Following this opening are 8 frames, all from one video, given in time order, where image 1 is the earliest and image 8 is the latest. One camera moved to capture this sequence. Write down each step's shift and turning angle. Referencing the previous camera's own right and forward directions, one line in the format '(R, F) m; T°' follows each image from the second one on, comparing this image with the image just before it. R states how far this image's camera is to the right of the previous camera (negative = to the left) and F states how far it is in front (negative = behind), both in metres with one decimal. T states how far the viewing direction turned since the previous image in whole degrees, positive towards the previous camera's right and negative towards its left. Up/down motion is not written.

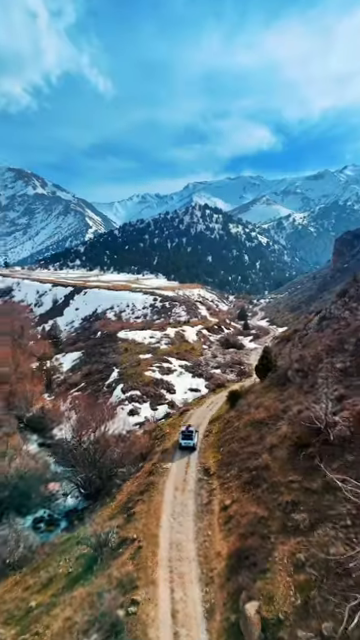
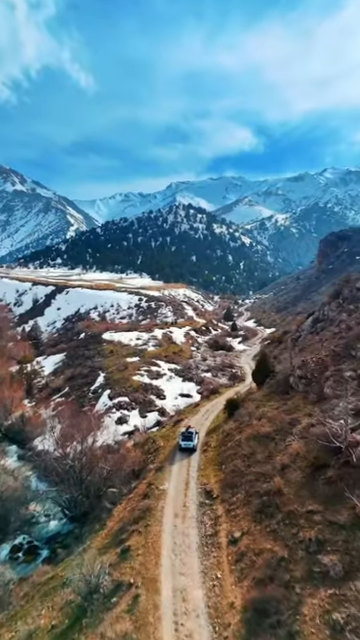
(-1.0, +2.8) m; +3°
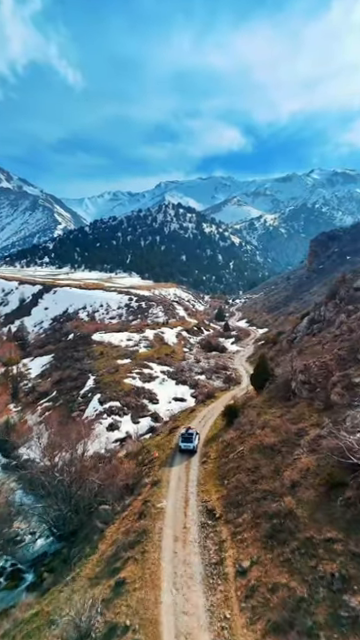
(-0.6, +2.1) m; +2°
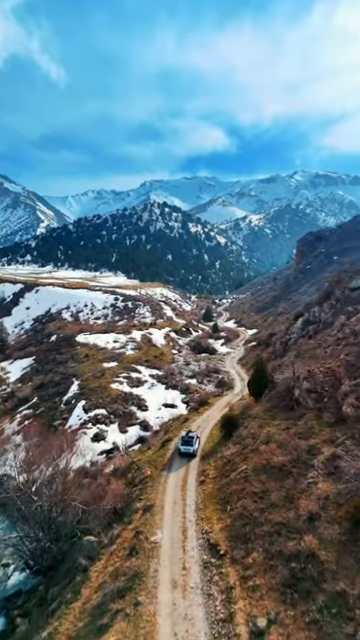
(-0.7, +3.0) m; +2°
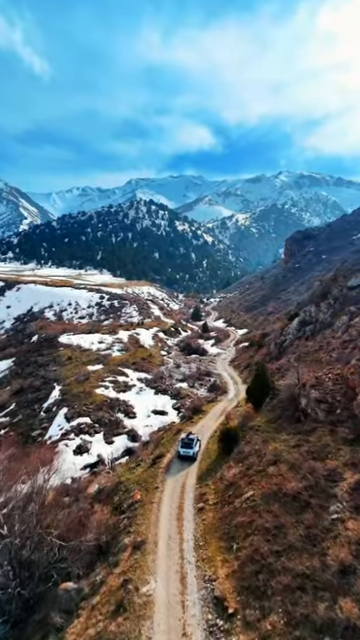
(-0.5, +3.4) m; +2°
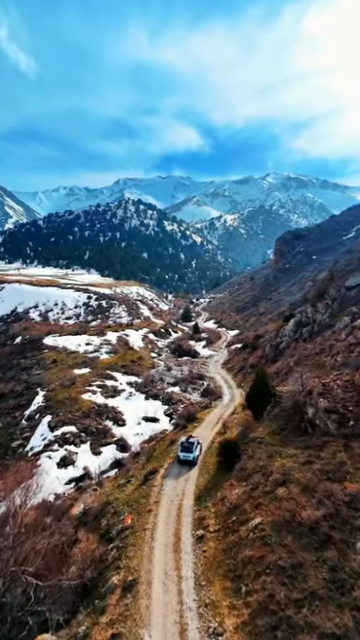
(-0.4, +2.6) m; +2°
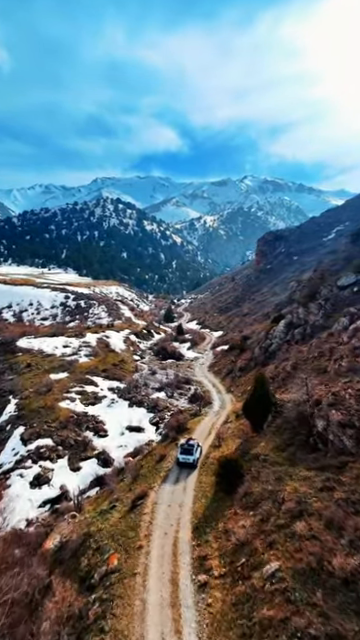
(-0.9, +3.2) m; +3°
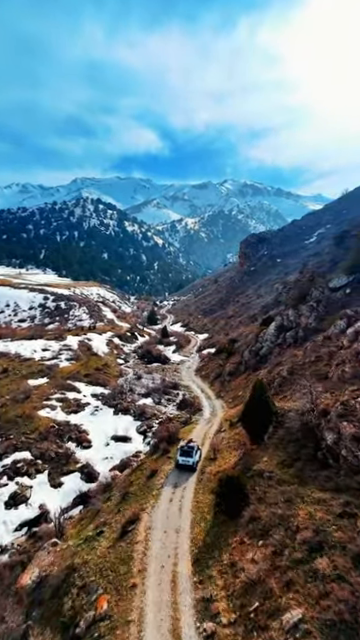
(-0.9, +2.3) m; +3°
